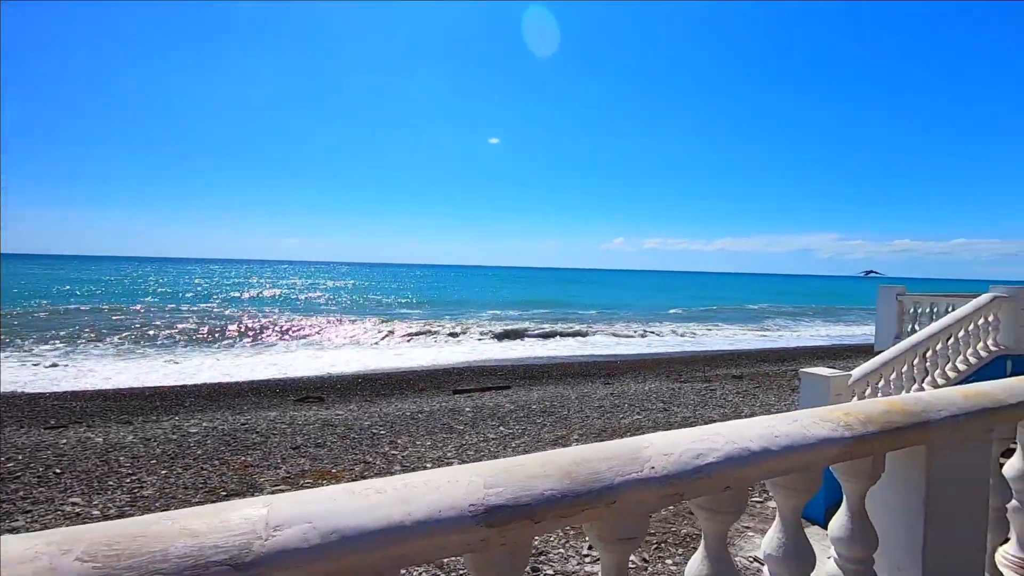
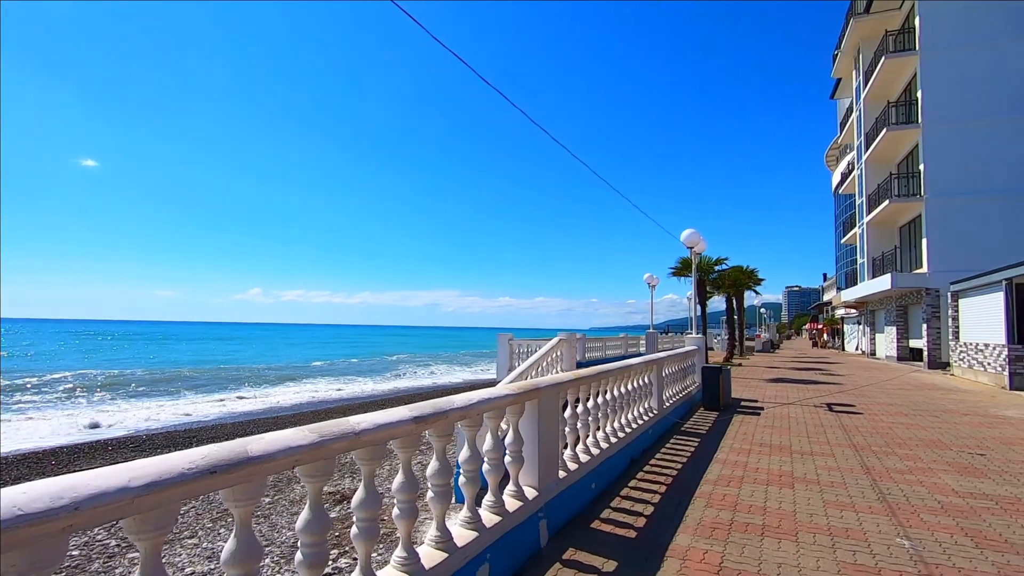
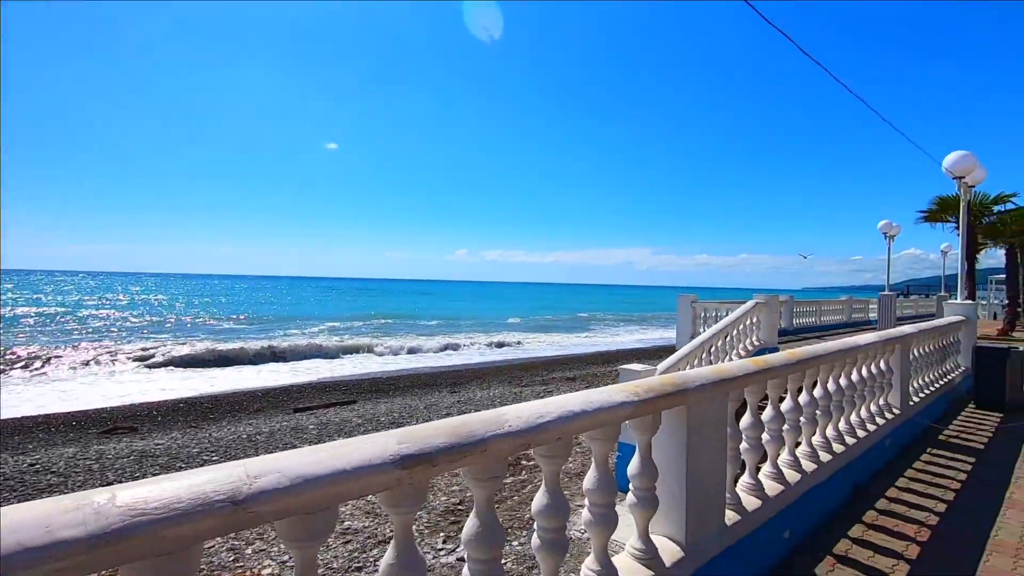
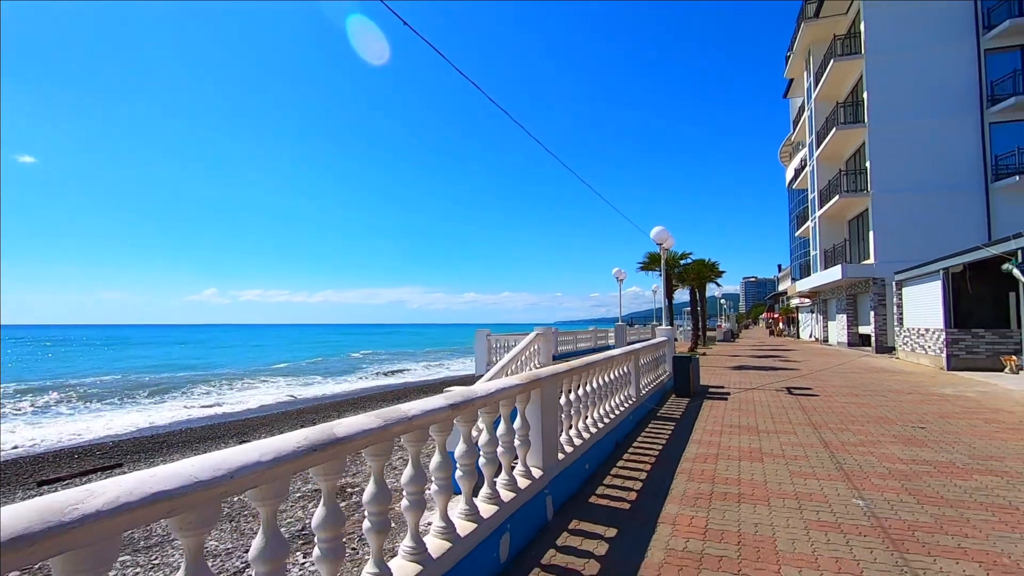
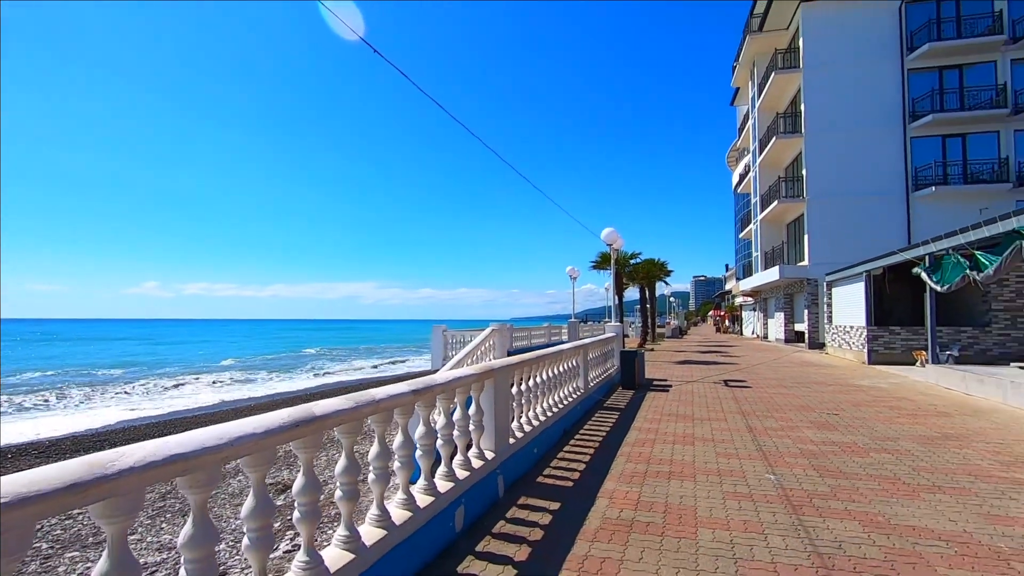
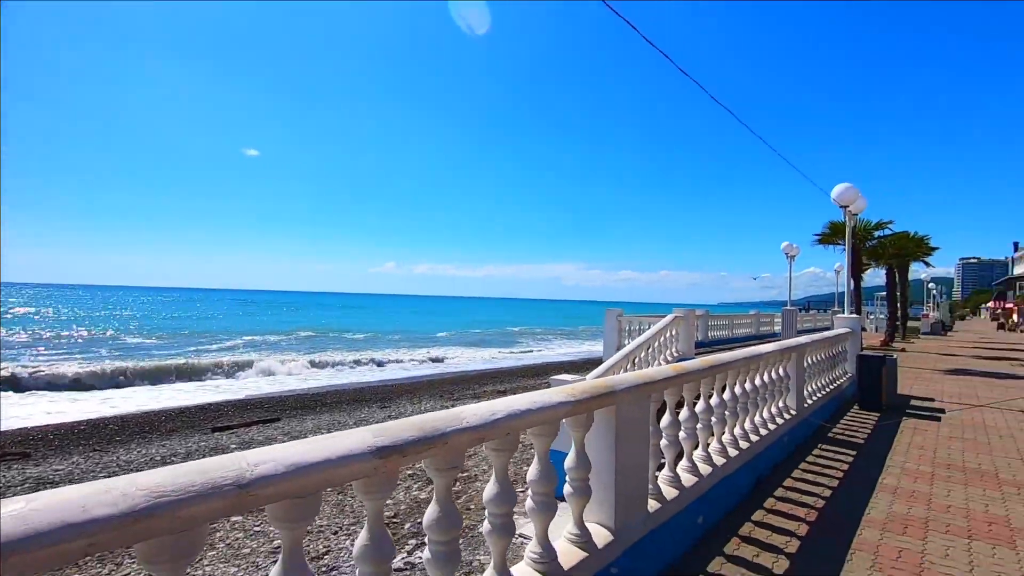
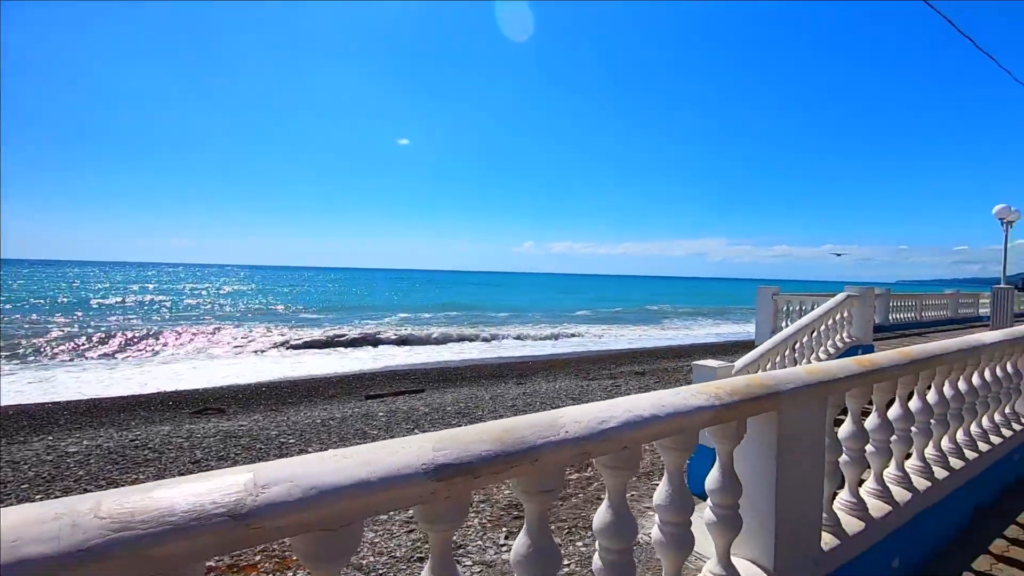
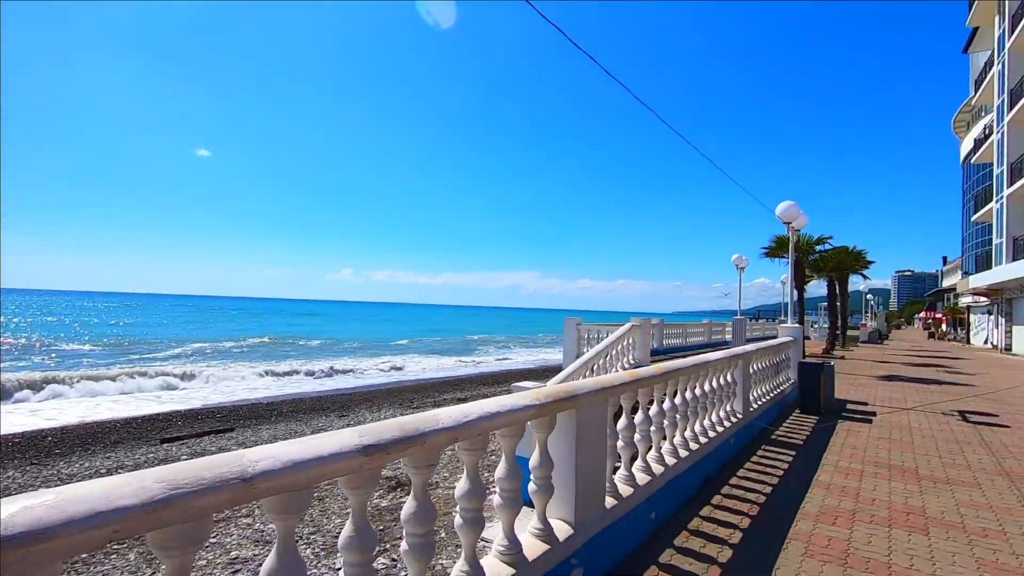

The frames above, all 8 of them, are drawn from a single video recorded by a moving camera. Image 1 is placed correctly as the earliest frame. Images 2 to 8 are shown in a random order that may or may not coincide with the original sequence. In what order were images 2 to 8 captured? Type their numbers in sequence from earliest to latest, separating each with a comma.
7, 3, 6, 8, 2, 4, 5
